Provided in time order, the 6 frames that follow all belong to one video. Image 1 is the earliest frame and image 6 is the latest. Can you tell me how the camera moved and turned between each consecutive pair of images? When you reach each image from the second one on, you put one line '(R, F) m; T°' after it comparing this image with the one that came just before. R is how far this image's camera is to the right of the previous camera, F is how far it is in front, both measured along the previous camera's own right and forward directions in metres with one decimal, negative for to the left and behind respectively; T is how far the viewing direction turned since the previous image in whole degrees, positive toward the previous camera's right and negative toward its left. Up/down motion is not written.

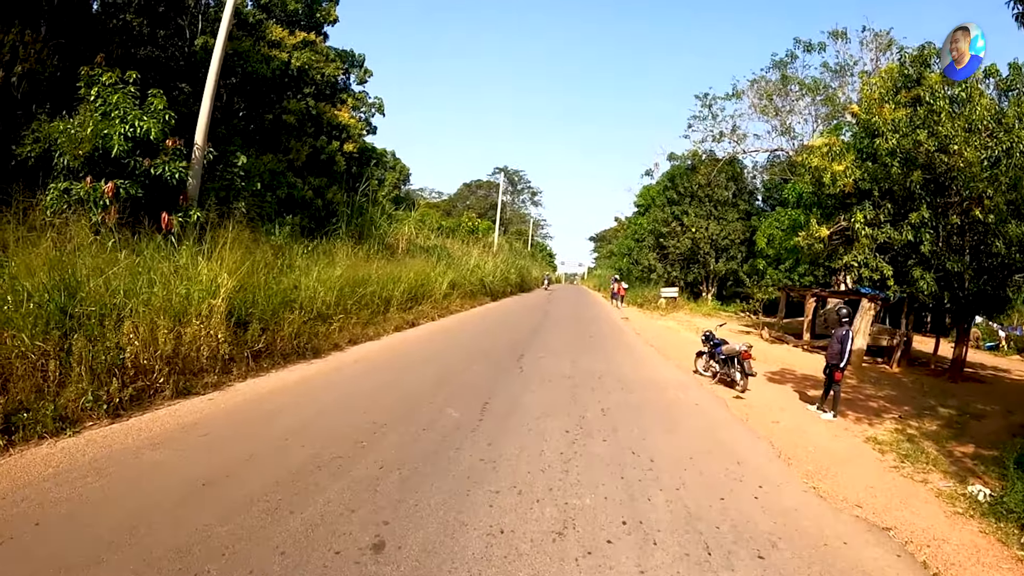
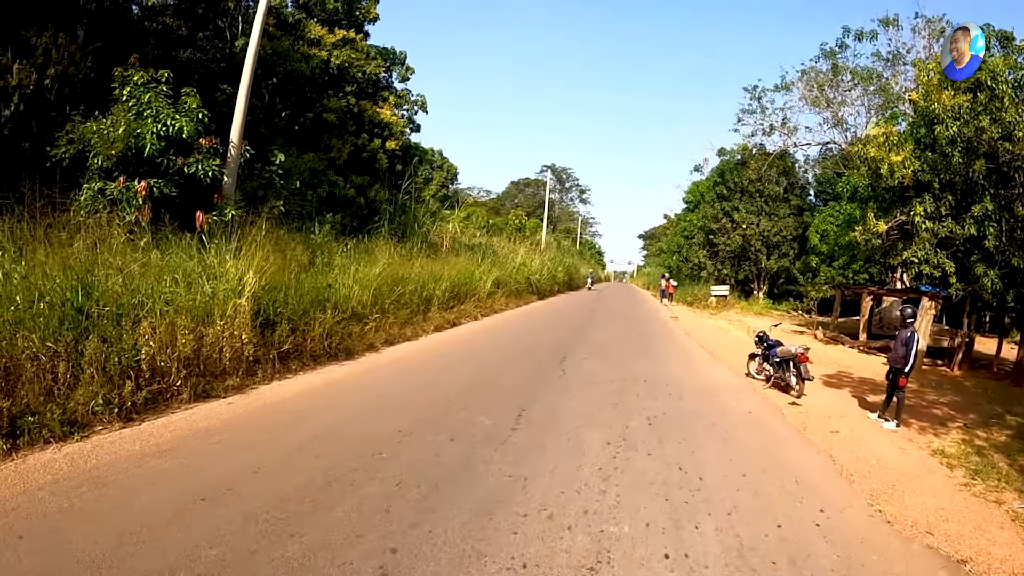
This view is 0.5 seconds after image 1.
(+0.1, +0.4) m; -3°
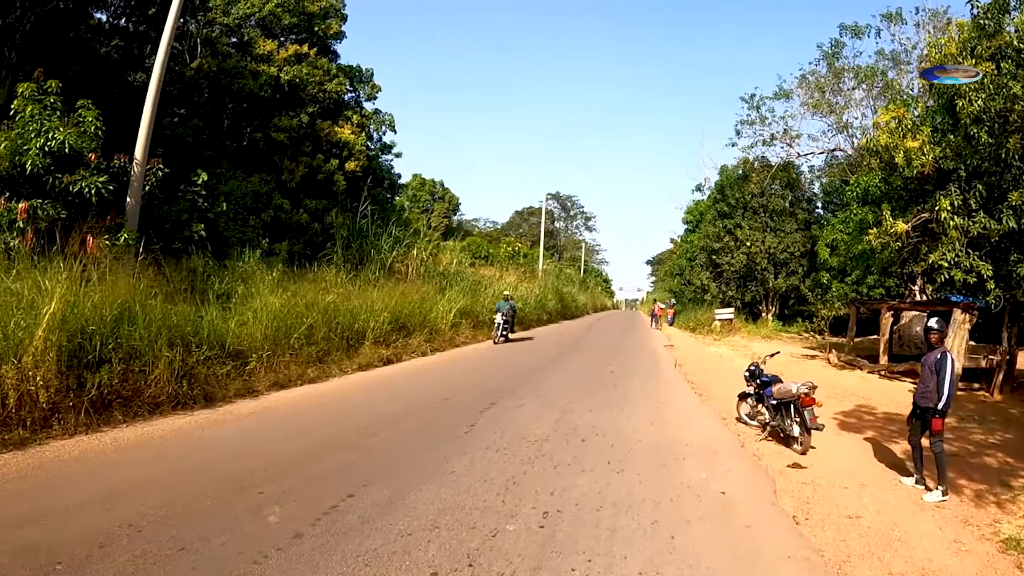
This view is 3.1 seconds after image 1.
(+0.6, +2.0) m; -1°
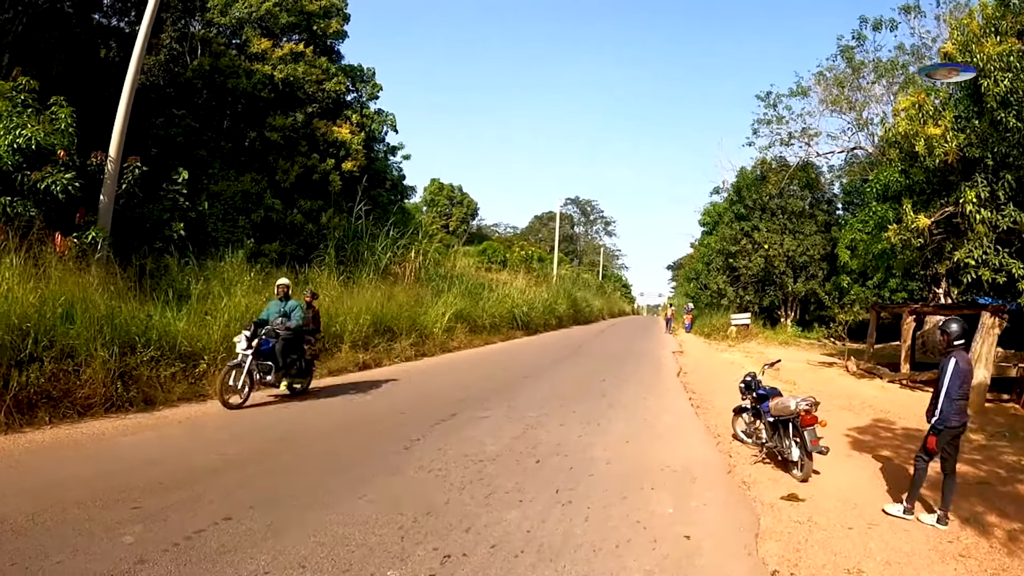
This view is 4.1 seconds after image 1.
(+0.3, +0.7) m; -1°
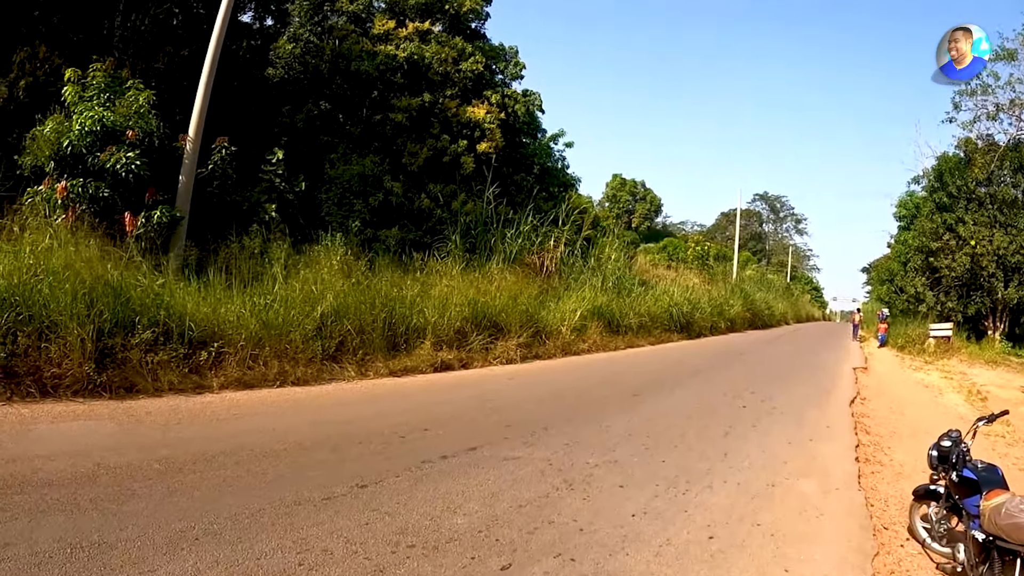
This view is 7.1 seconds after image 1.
(+0.5, +2.0) m; -10°
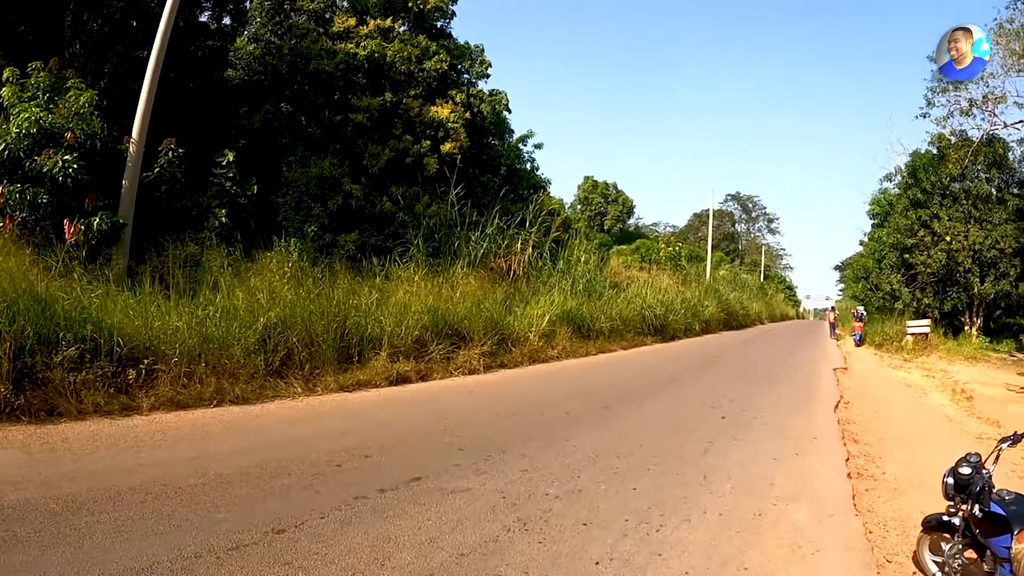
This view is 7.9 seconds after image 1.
(+0.1, +0.5) m; +1°
